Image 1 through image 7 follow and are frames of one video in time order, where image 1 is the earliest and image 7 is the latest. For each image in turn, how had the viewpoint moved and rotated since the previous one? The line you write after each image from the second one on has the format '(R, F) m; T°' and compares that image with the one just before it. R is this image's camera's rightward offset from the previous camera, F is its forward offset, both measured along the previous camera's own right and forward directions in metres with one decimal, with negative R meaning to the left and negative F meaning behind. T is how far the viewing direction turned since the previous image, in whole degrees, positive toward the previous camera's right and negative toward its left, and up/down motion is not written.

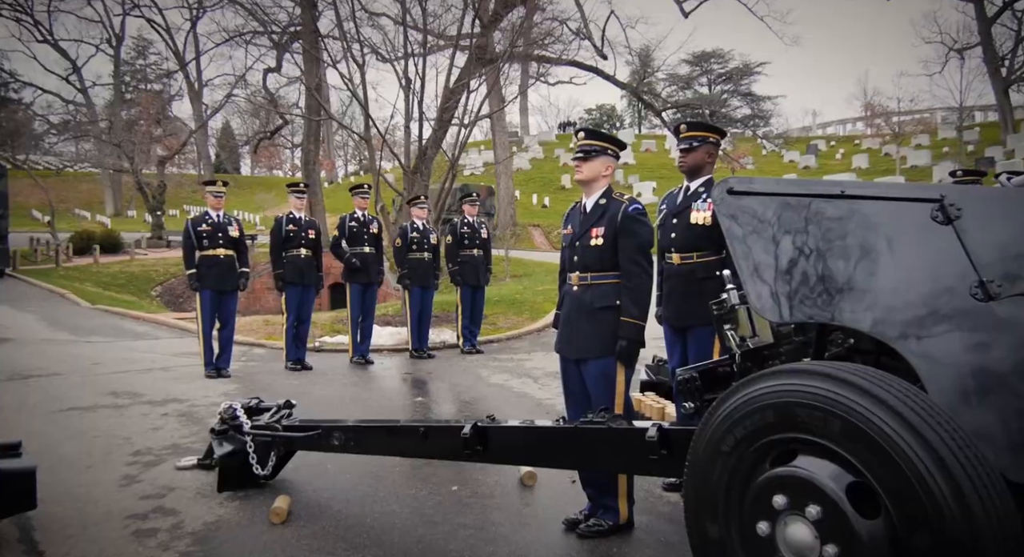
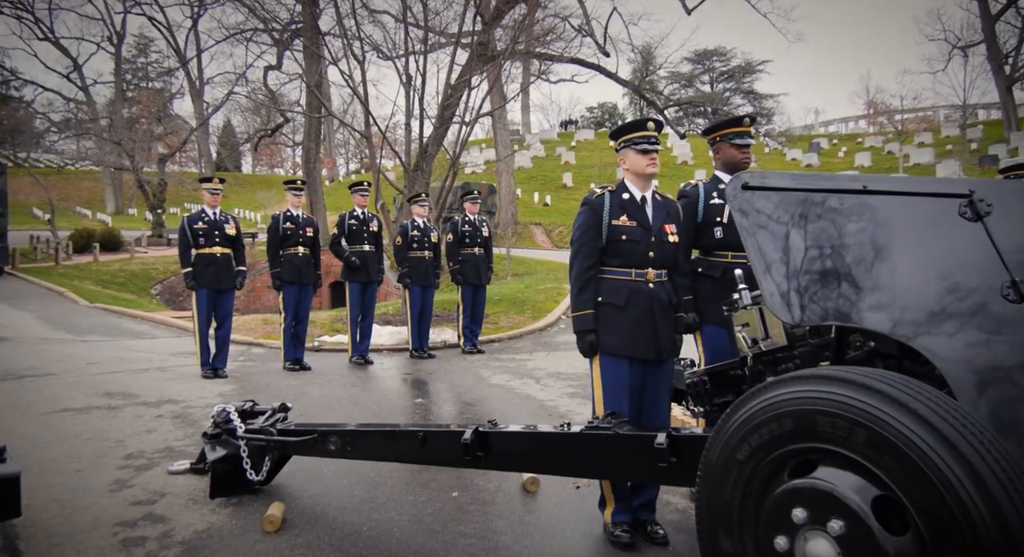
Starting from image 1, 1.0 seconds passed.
(0.0, +0.1) m; 0°
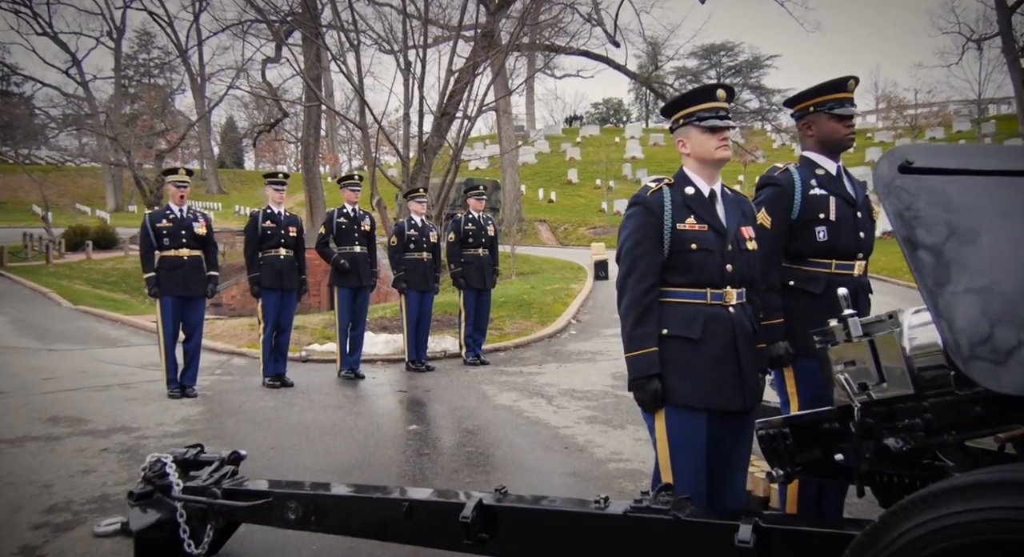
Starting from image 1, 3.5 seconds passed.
(0.0, +0.9) m; 0°
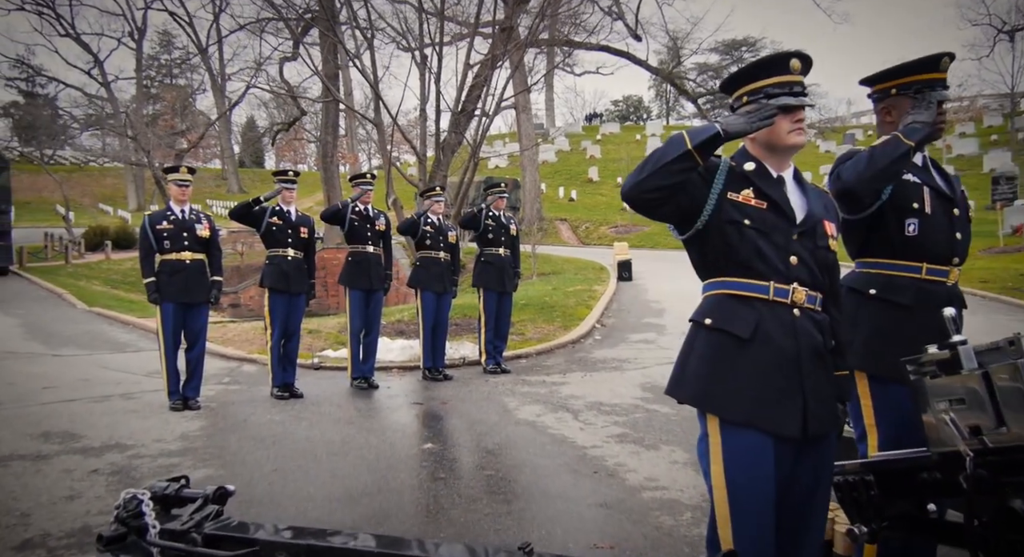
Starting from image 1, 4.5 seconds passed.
(0.0, +0.4) m; -2°
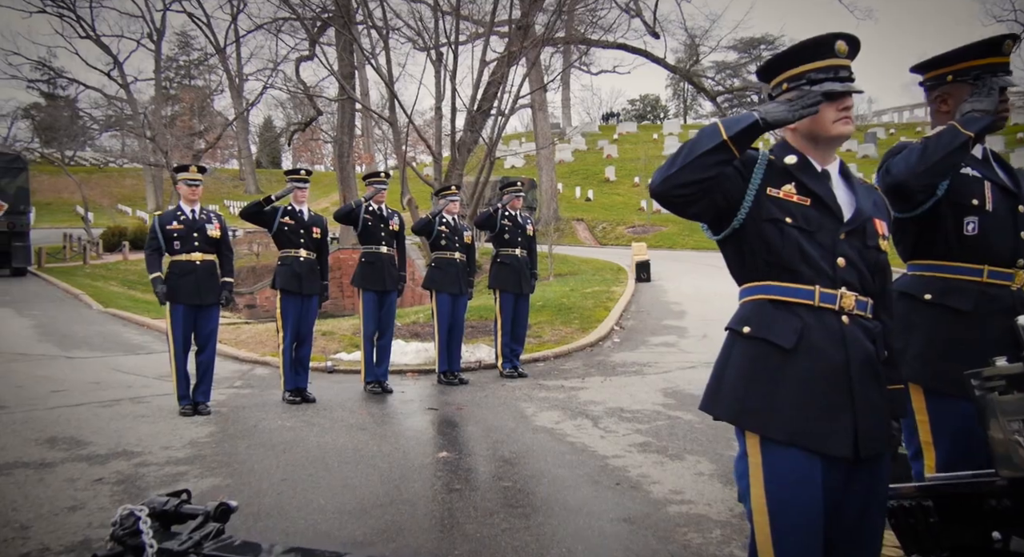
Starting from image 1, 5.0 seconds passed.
(0.0, +0.2) m; -1°
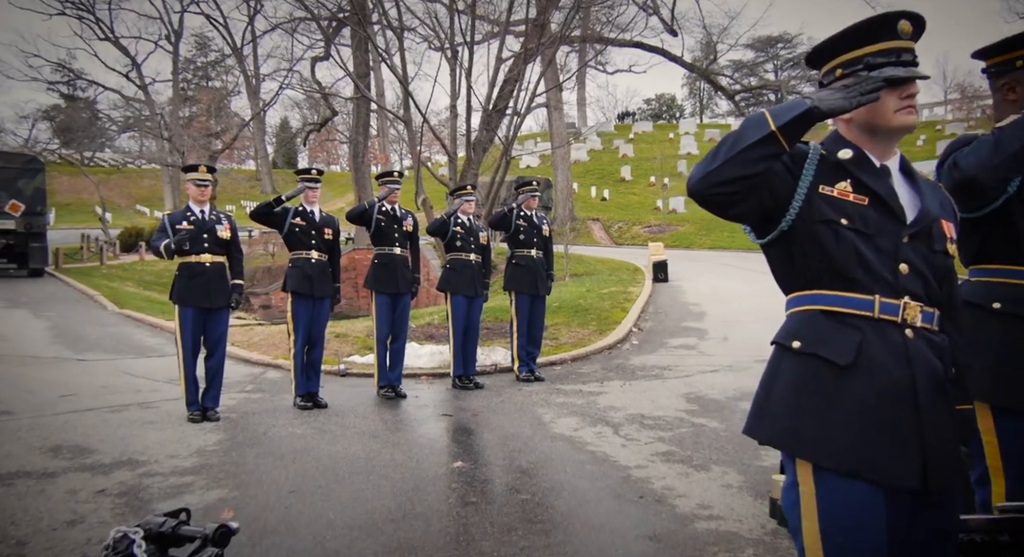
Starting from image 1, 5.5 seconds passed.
(0.0, +0.2) m; -1°
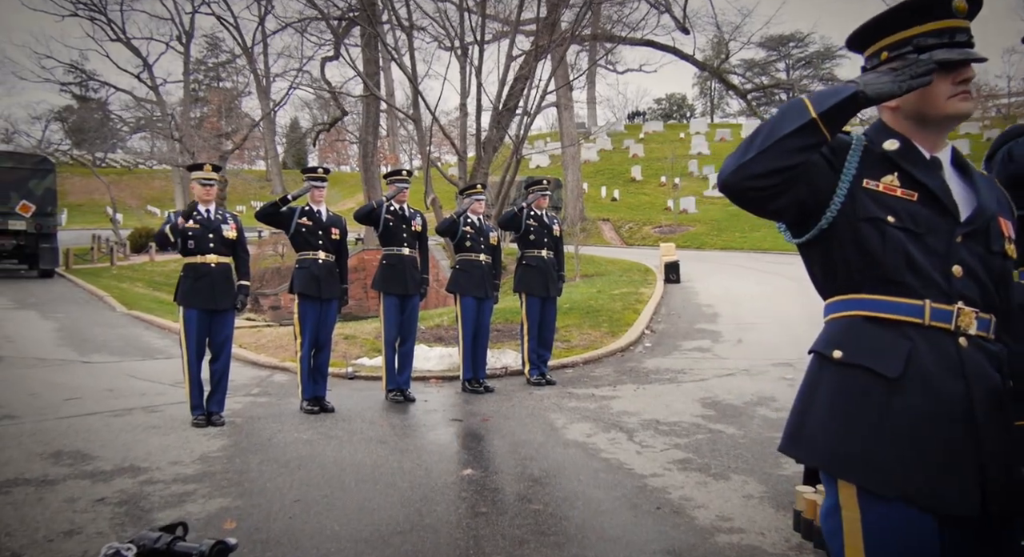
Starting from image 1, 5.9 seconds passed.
(0.0, +0.2) m; -1°
